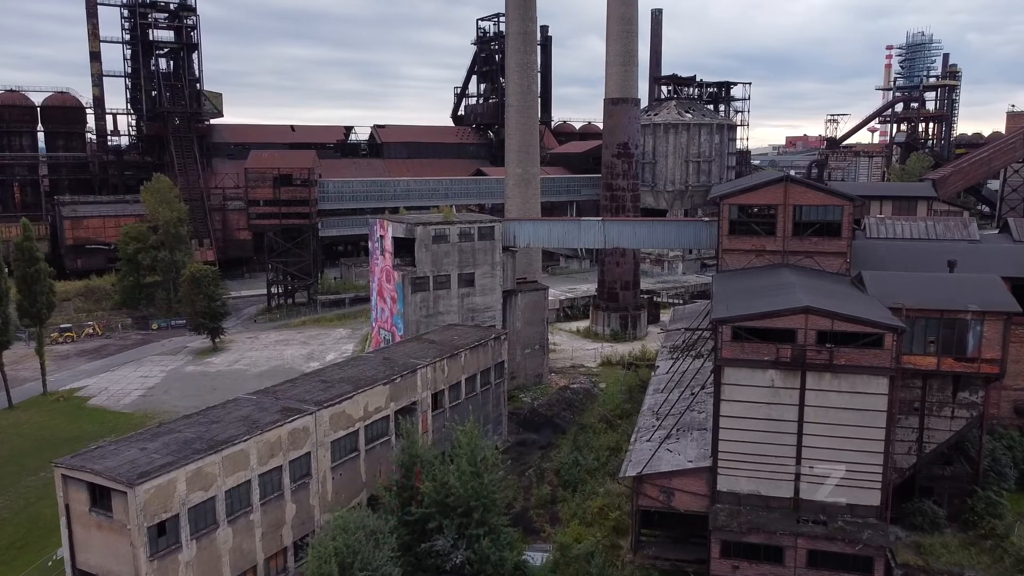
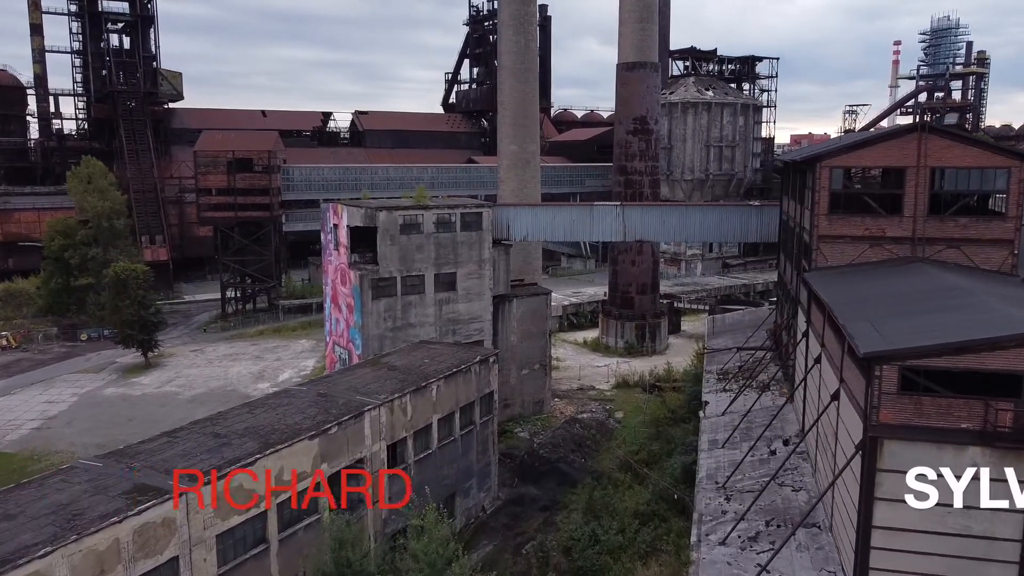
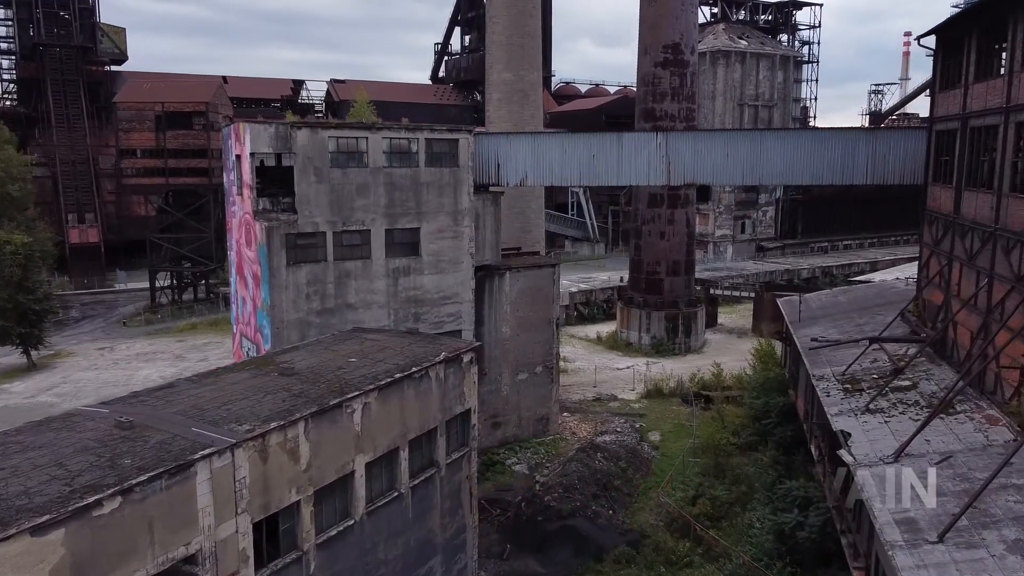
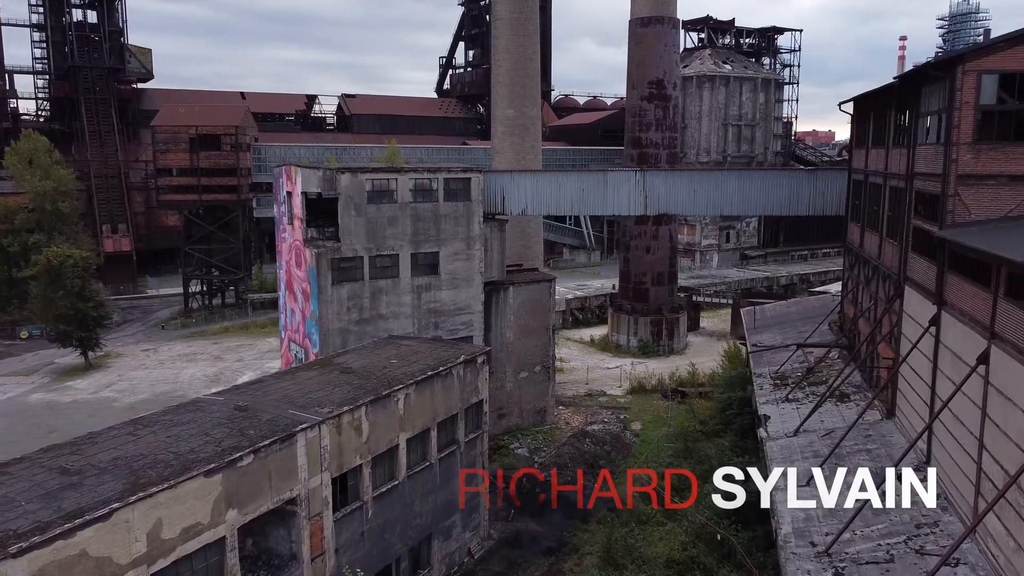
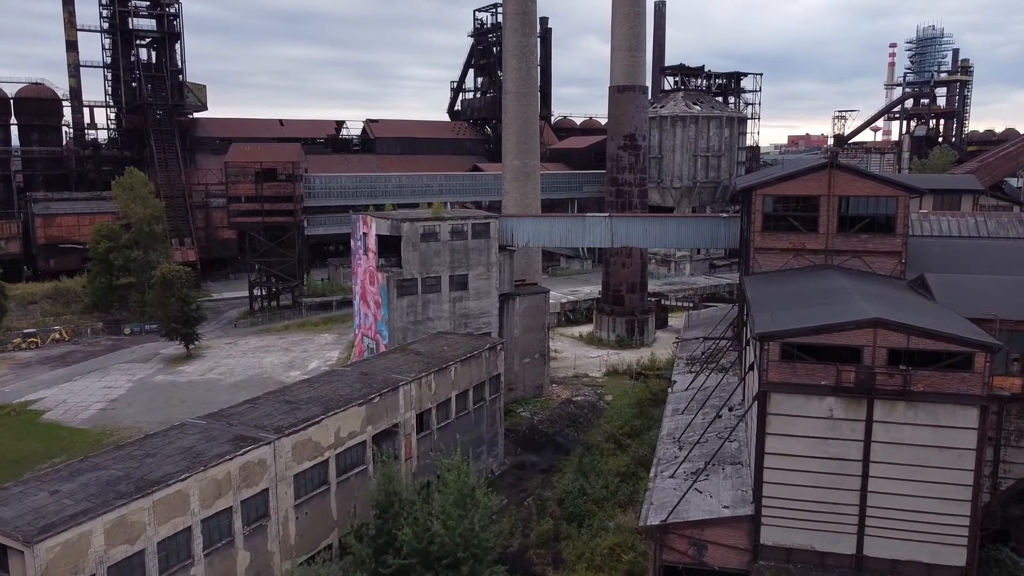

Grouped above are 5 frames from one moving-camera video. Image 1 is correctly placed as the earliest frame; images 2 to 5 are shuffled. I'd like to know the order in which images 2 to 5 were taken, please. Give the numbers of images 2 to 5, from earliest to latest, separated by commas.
5, 2, 4, 3
